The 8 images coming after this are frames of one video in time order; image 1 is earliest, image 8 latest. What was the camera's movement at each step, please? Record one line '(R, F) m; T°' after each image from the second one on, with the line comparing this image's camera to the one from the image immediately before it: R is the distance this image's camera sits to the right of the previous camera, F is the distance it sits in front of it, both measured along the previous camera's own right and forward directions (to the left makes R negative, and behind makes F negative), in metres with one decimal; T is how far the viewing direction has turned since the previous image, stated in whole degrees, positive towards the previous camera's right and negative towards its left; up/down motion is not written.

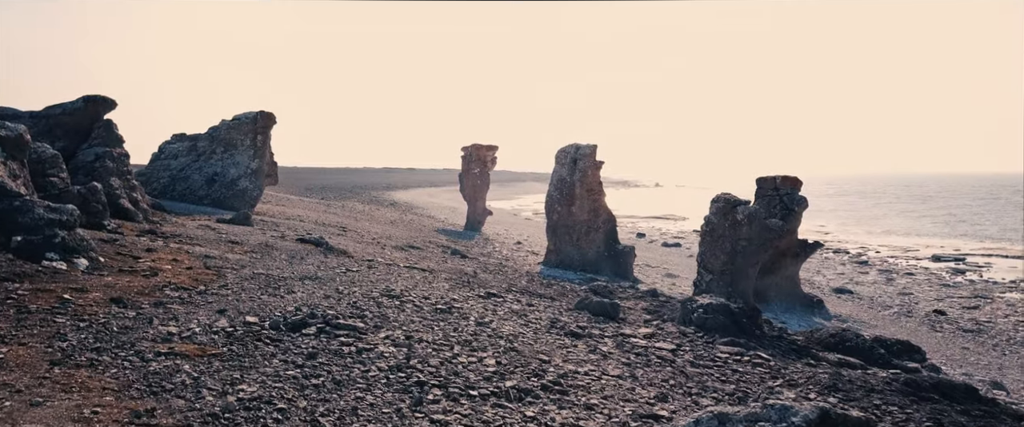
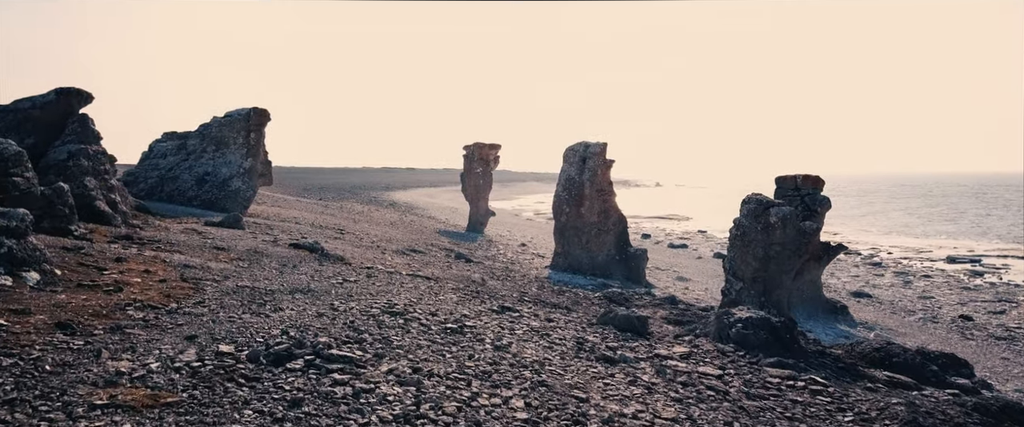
(-0.3, +1.5) m; 0°
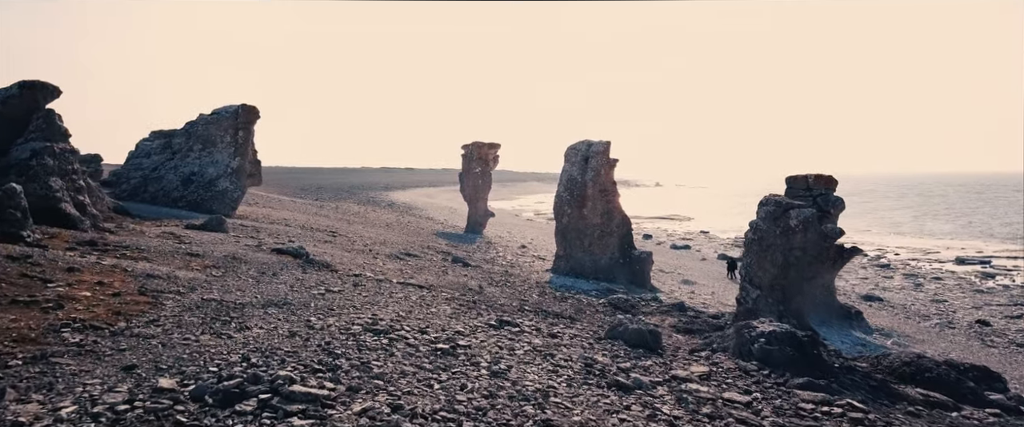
(0.0, +1.2) m; 0°
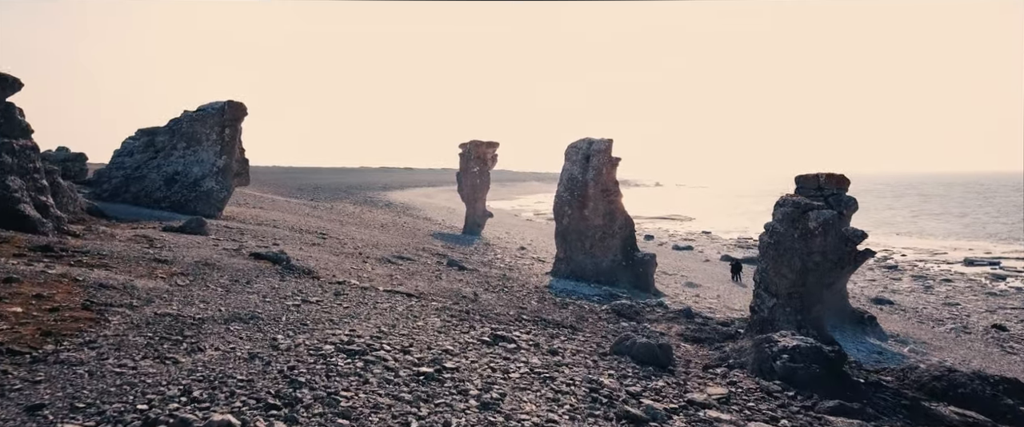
(+0.1, +1.1) m; 0°
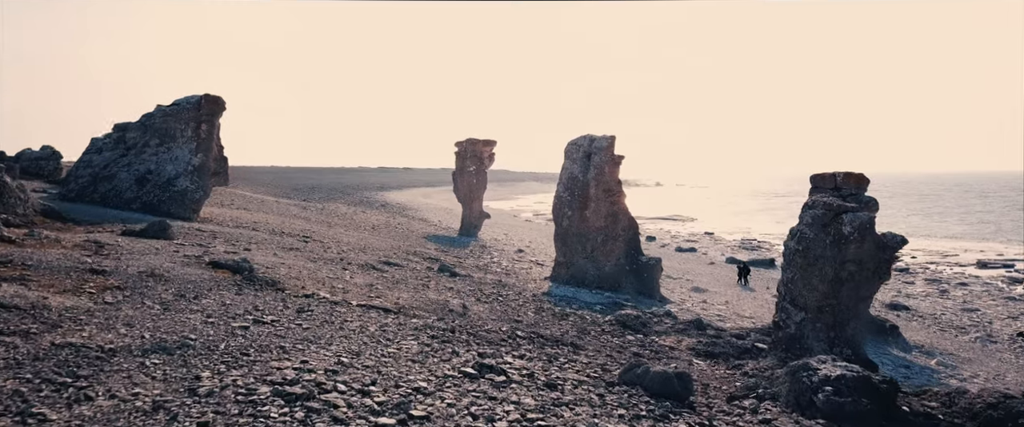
(+0.1, +1.7) m; 0°
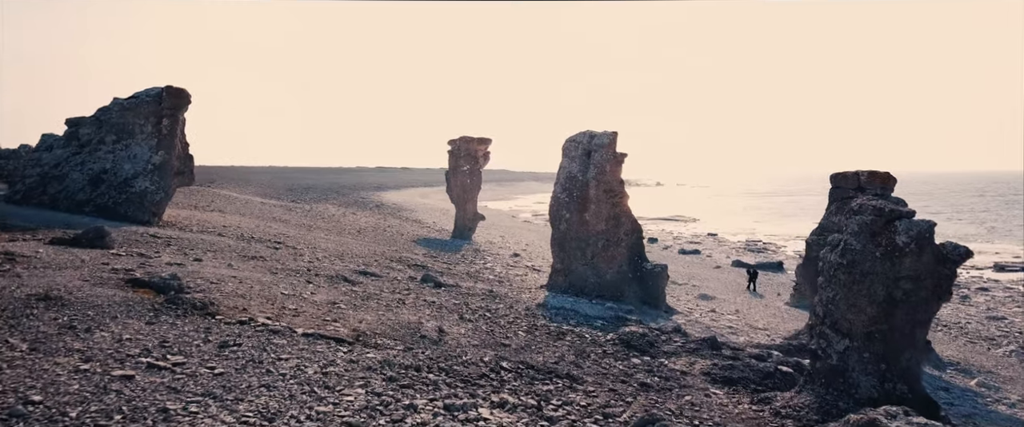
(+0.3, +2.2) m; 0°
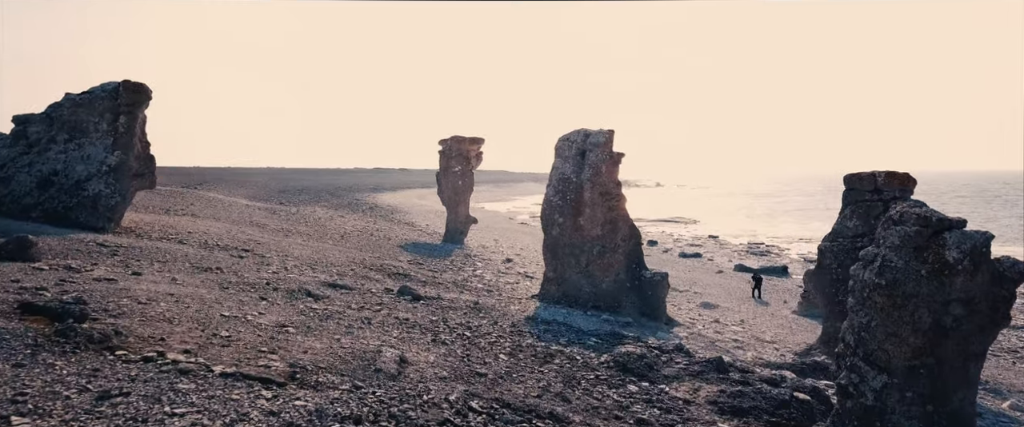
(+0.4, +1.8) m; 0°
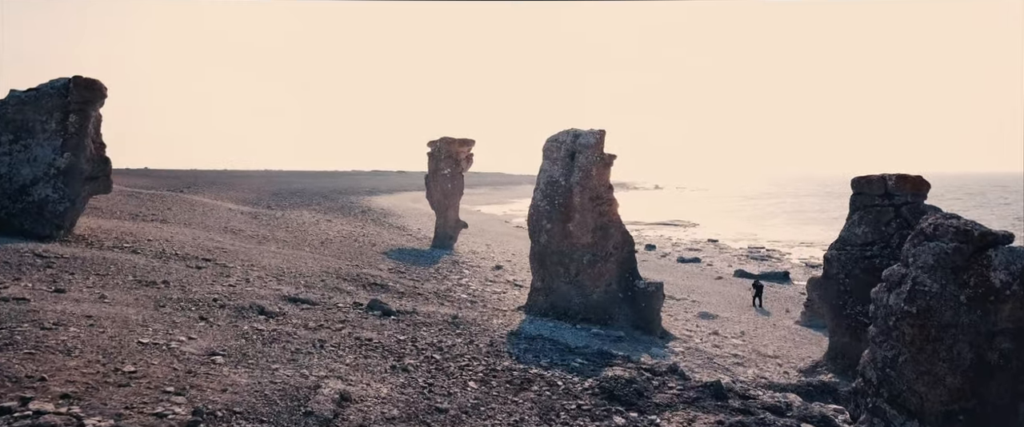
(+0.5, +1.5) m; 0°
